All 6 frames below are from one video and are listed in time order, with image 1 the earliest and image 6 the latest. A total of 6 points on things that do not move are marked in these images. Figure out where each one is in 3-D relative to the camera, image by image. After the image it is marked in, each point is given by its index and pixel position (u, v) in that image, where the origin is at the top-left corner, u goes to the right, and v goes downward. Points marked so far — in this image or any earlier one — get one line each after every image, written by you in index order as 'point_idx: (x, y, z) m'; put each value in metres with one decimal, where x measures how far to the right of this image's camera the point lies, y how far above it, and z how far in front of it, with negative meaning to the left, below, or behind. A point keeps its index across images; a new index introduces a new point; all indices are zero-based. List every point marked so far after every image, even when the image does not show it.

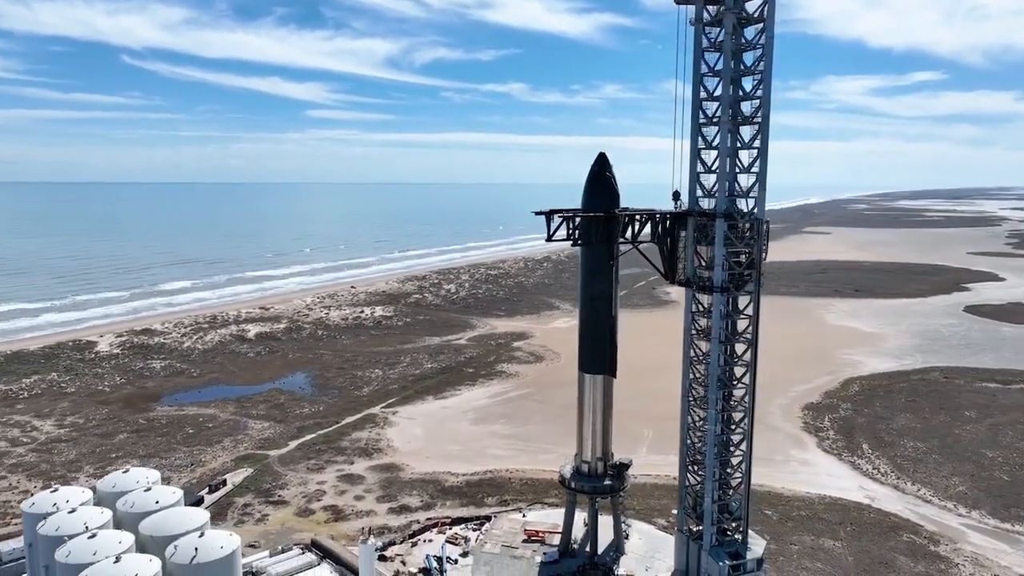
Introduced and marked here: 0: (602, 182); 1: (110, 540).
0: (+2.4, +2.8, +19.9) m
1: (-8.4, -5.3, +15.3) m
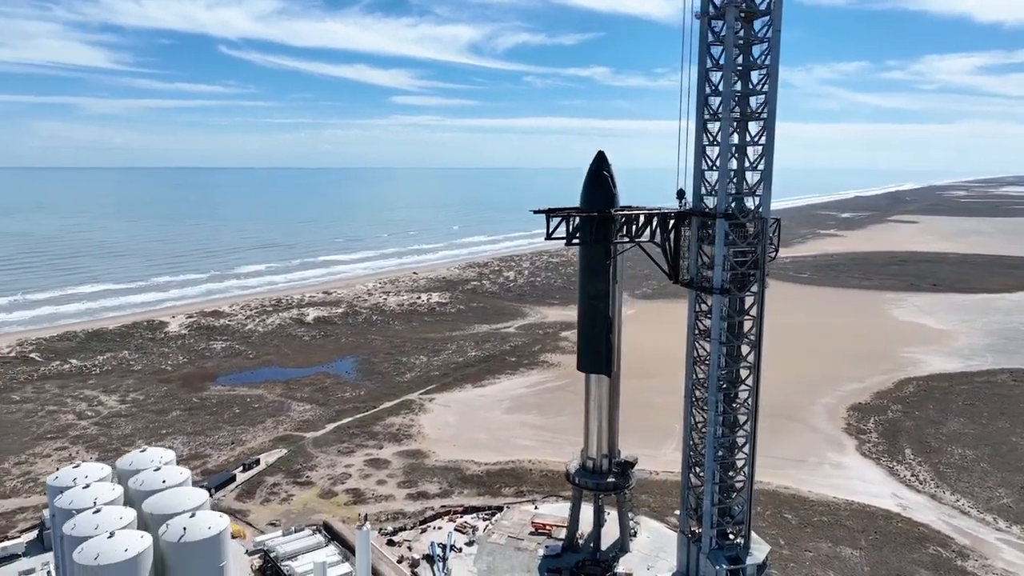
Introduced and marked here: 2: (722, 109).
0: (+2.3, +2.9, +19.8) m
1: (-9.0, -5.1, +16.6) m
2: (+5.5, +4.8, +19.5) m
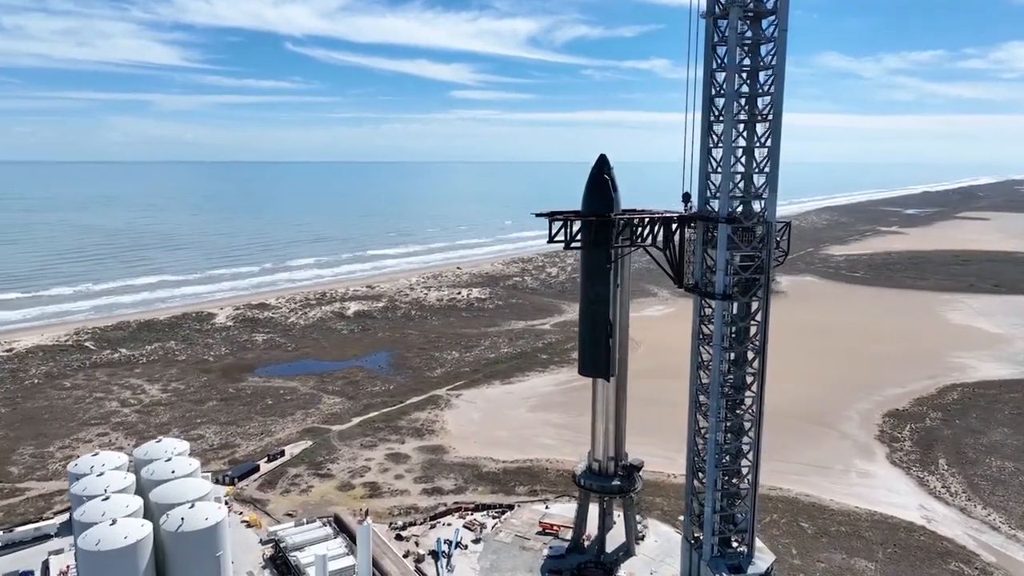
0: (+2.3, +2.8, +19.7) m
1: (-9.3, -5.1, +17.4) m
2: (+5.5, +4.7, +19.2) m
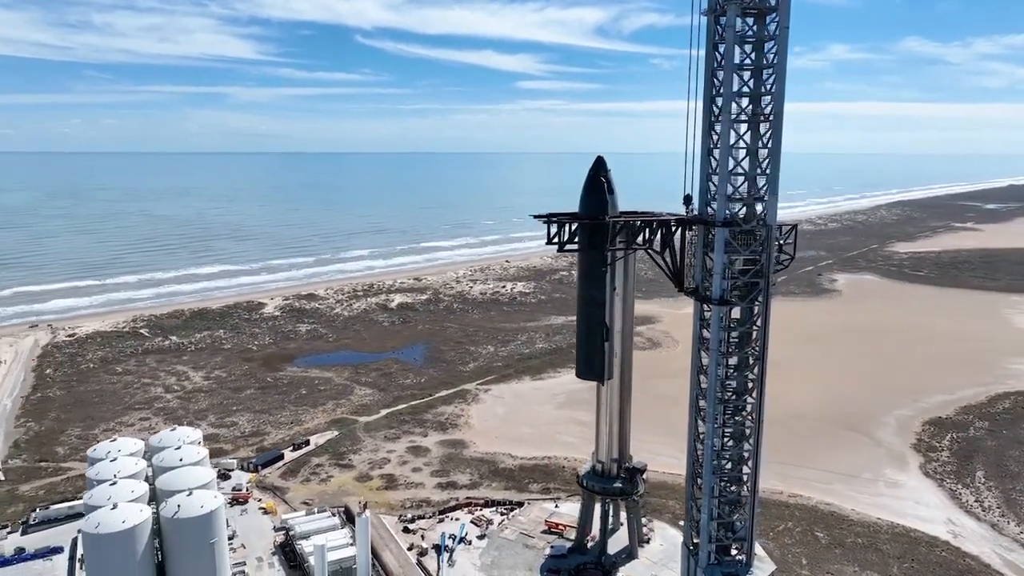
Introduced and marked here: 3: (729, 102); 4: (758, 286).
0: (+2.2, +2.7, +19.6) m
1: (-9.7, -5.0, +18.4) m
2: (+5.4, +4.6, +18.7) m
3: (+5.4, +4.7, +18.7) m
4: (+6.5, +0.1, +19.4) m
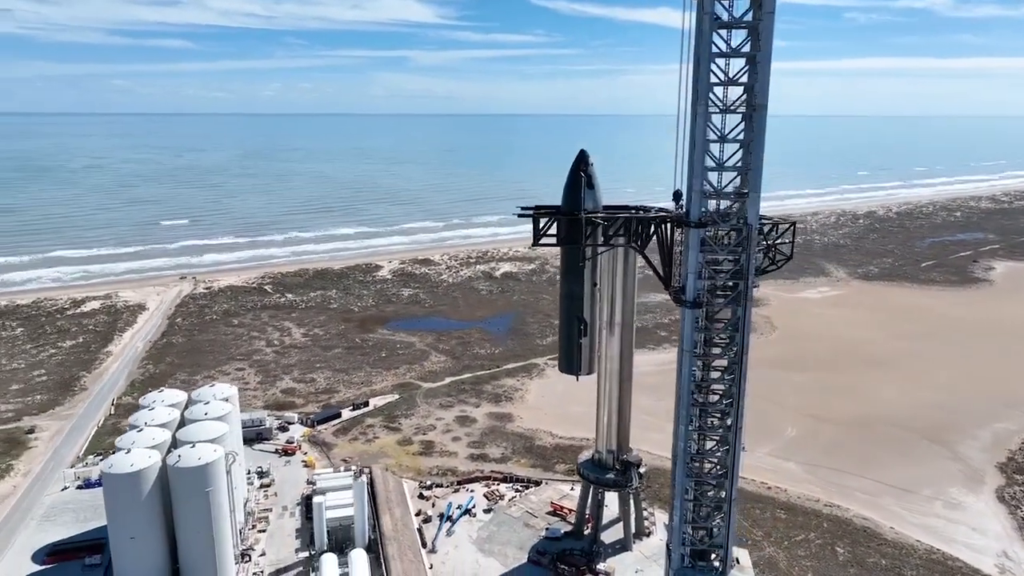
0: (+1.7, +2.9, +19.4) m
1: (-10.5, -4.3, +21.2) m
2: (+4.6, +4.5, +17.8) m
3: (+4.7, +4.7, +17.7) m
4: (+5.7, 0.0, +18.4) m
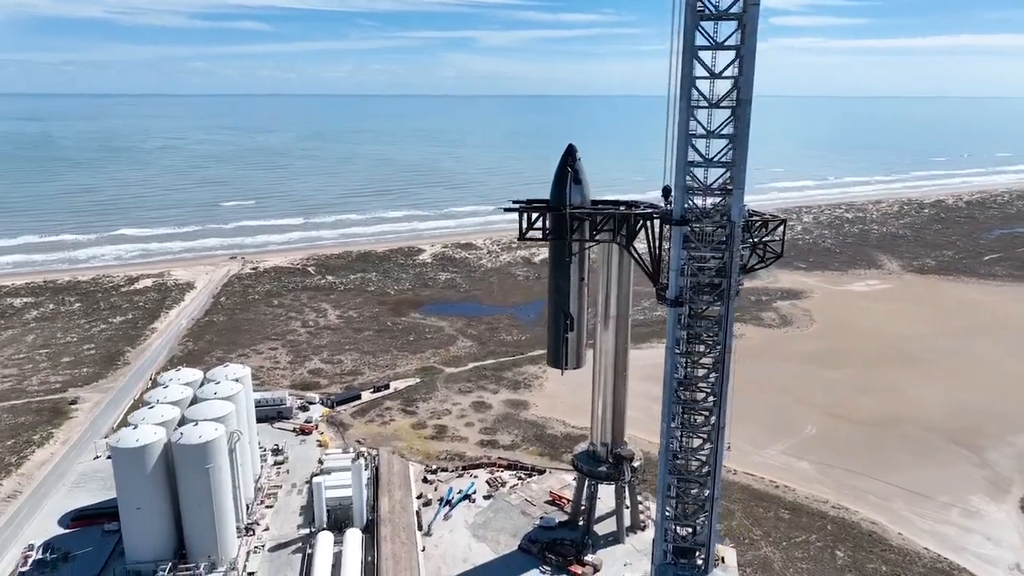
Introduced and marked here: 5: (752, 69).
0: (+1.3, +3.0, +19.4) m
1: (-10.8, -3.8, +22.4) m
2: (+4.2, +4.6, +17.5) m
3: (+4.3, +4.7, +17.4) m
4: (+5.2, 0.0, +18.1) m
5: (+5.6, +5.0, +17.0) m
